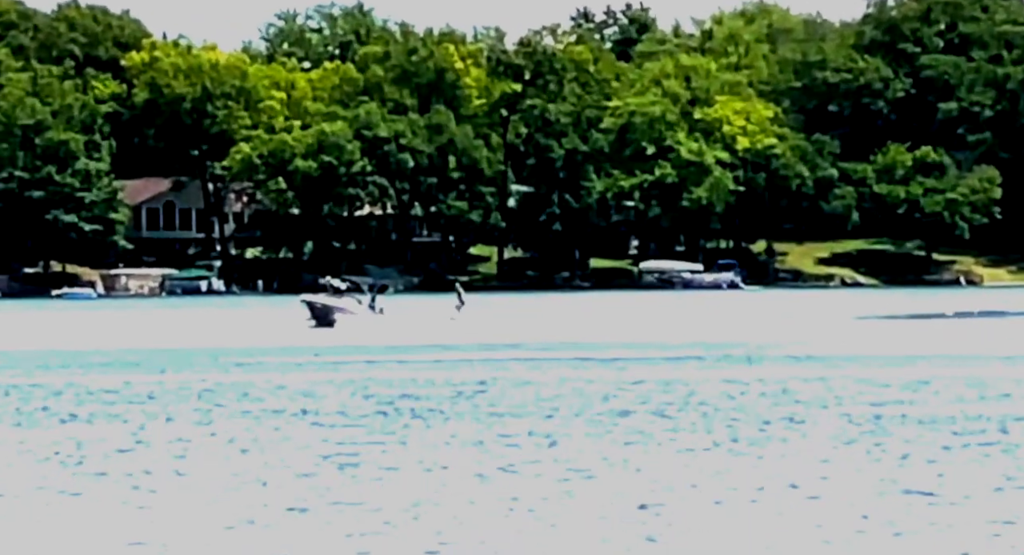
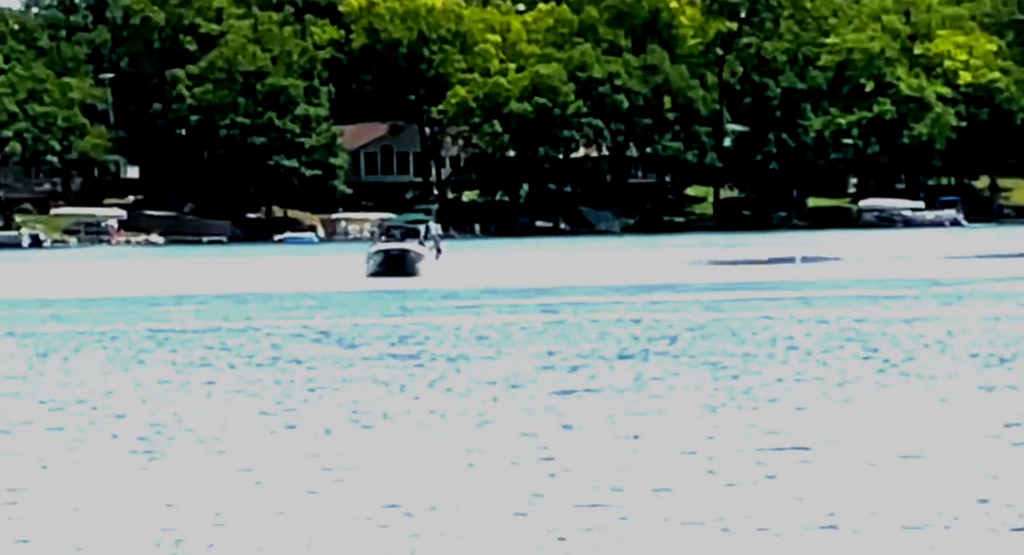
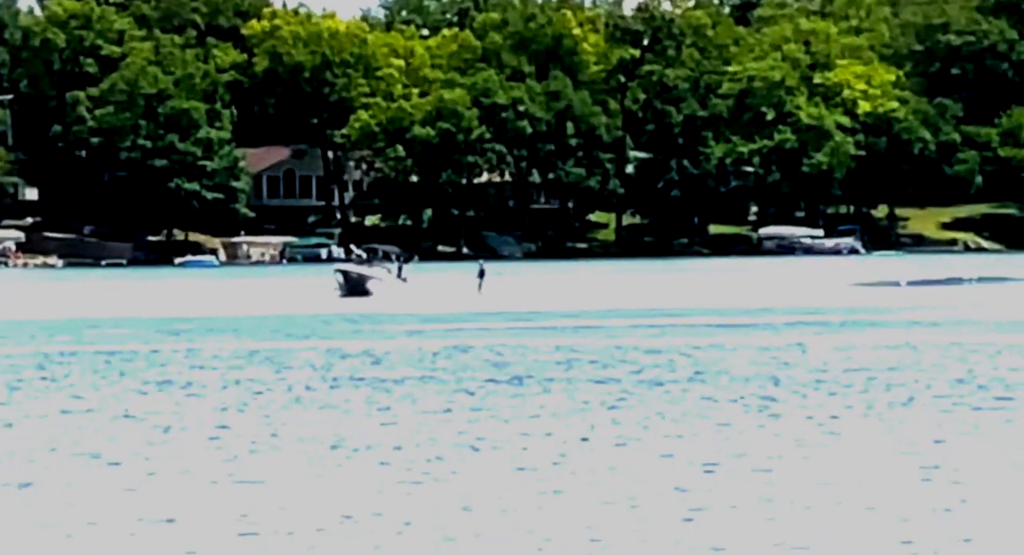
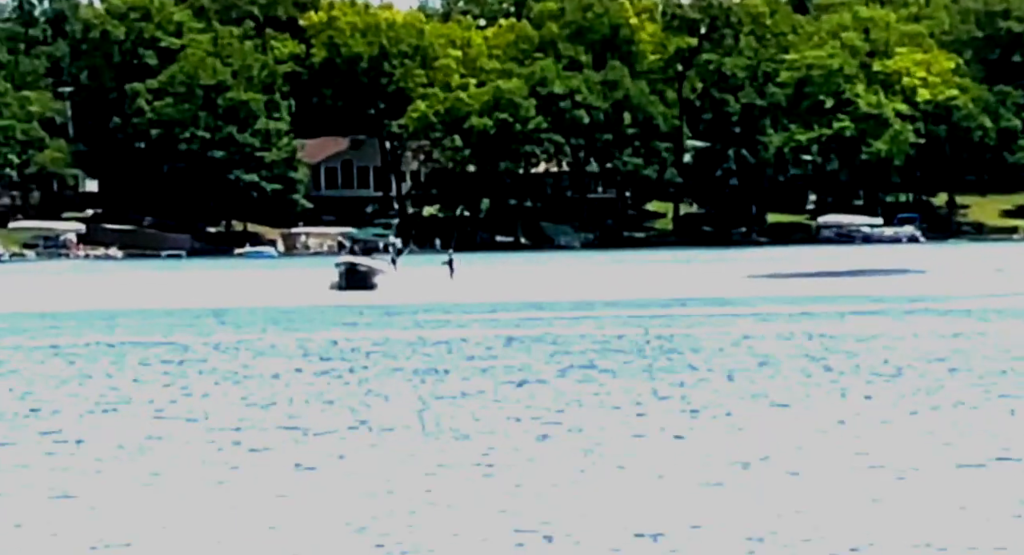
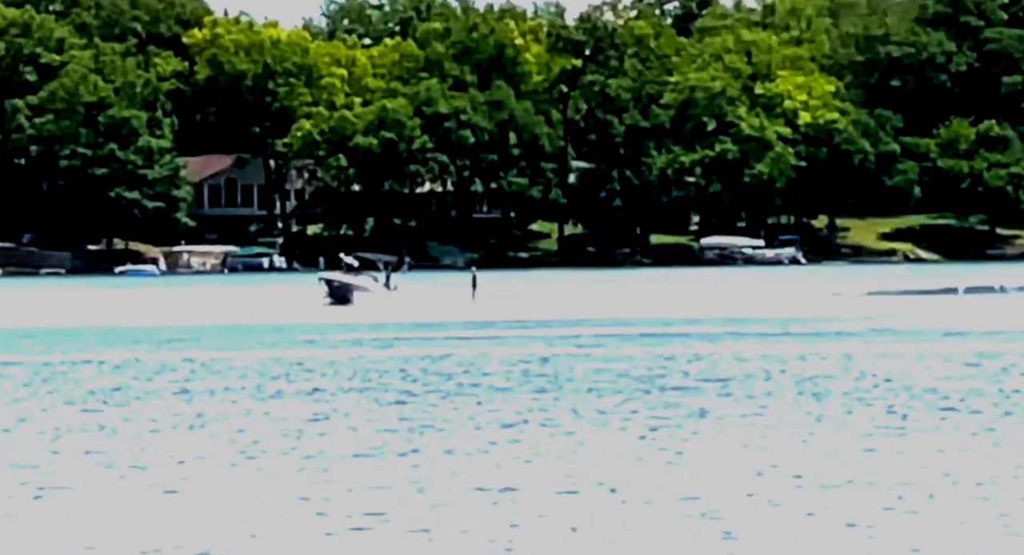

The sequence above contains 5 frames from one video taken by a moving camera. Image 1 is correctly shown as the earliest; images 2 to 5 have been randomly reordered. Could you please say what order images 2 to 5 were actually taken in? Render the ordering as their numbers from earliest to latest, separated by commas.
5, 3, 4, 2
